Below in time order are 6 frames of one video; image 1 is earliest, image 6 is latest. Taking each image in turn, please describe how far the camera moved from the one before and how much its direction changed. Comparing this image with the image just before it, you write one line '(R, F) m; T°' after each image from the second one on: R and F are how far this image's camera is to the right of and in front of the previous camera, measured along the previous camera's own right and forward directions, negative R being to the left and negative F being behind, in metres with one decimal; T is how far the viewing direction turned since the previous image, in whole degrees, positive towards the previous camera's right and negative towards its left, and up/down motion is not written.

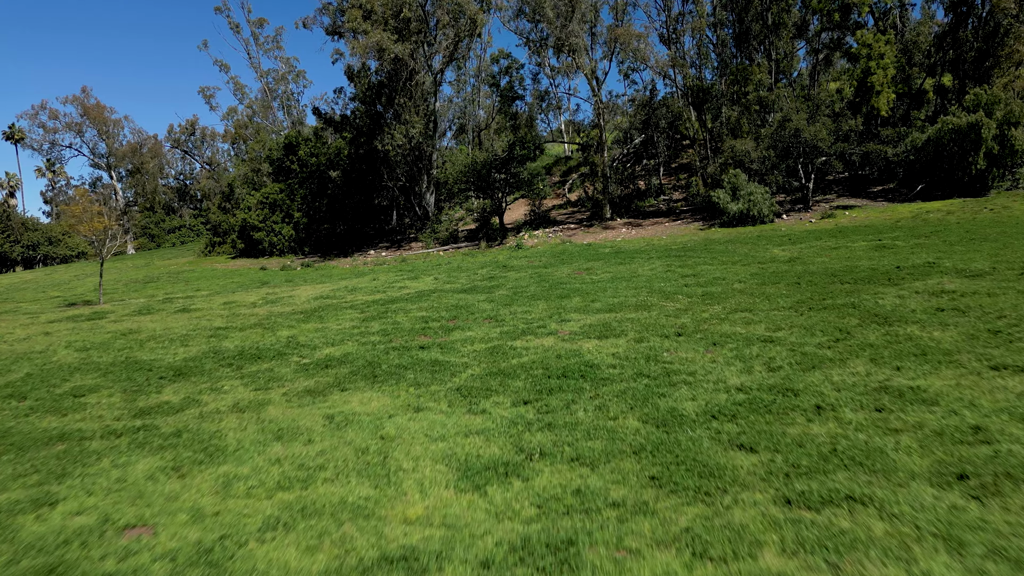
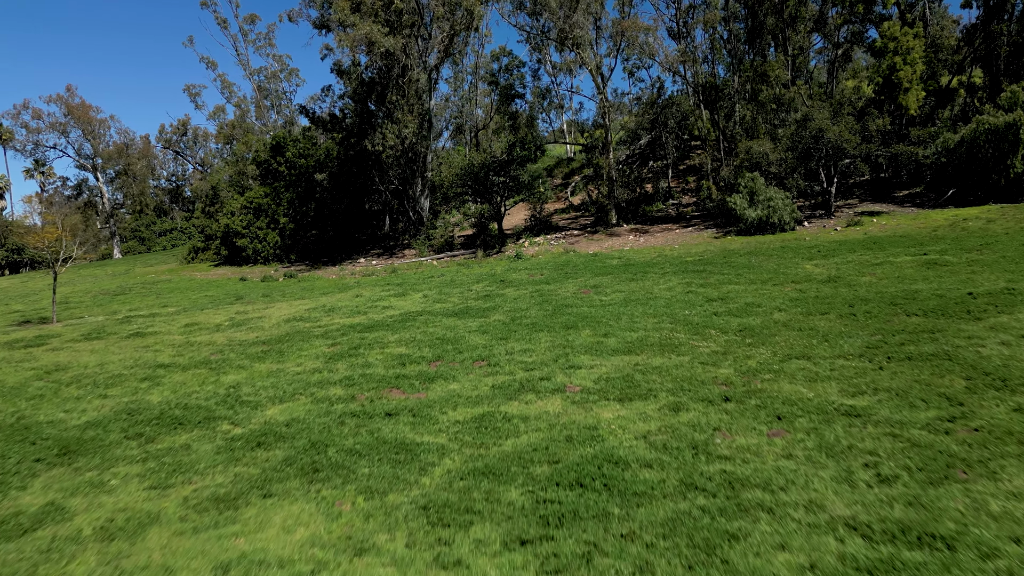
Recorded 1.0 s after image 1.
(0.0, +1.4) m; 0°
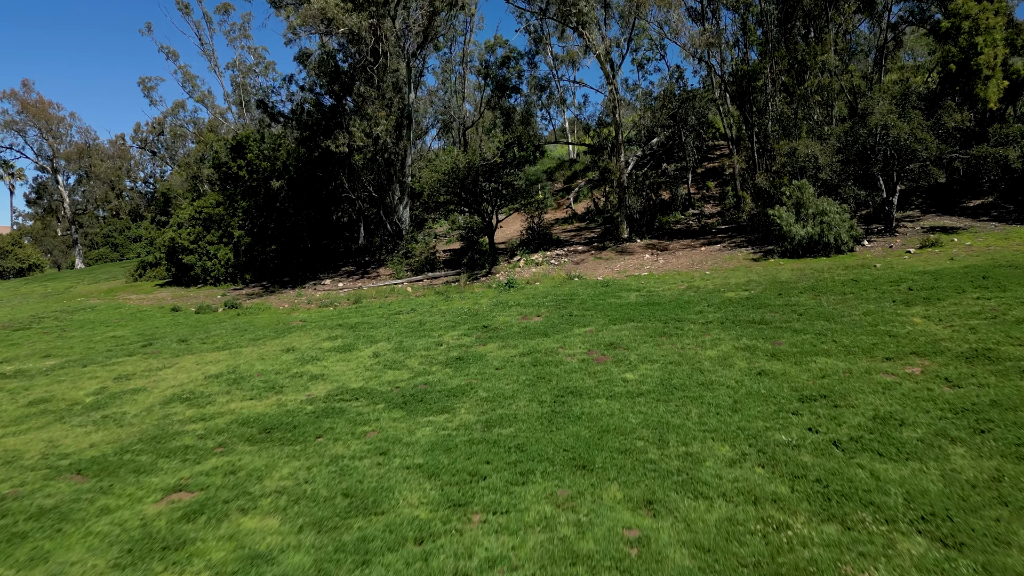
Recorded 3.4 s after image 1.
(+0.2, +3.3) m; 0°
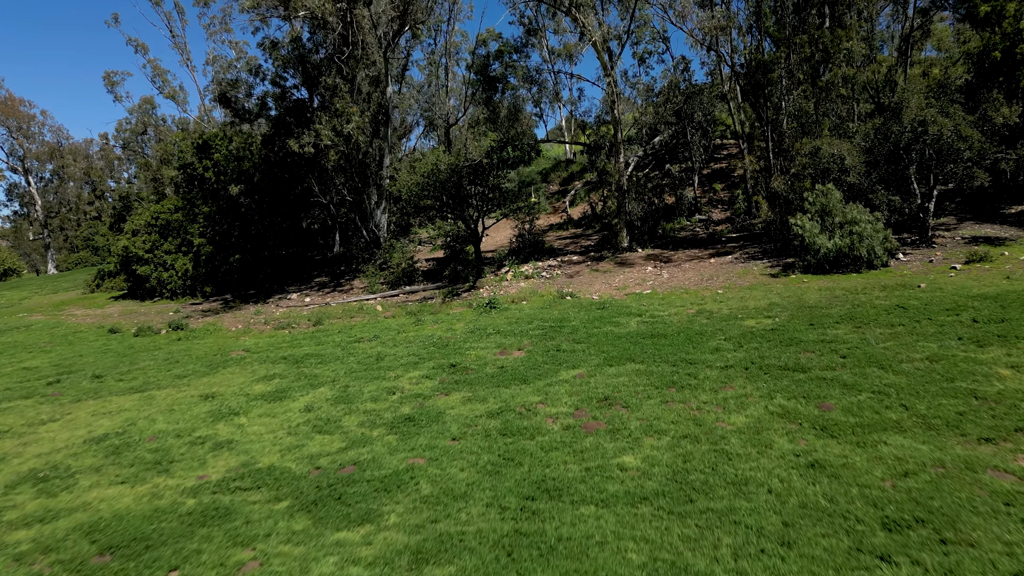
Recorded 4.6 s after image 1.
(+0.3, +1.8) m; 0°
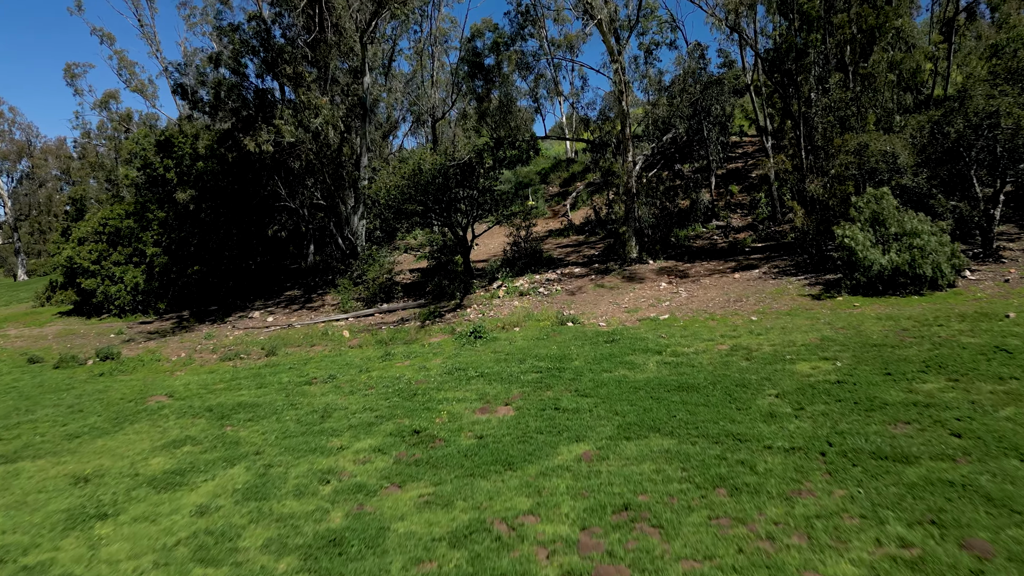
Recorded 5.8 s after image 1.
(+0.1, +2.0) m; 0°
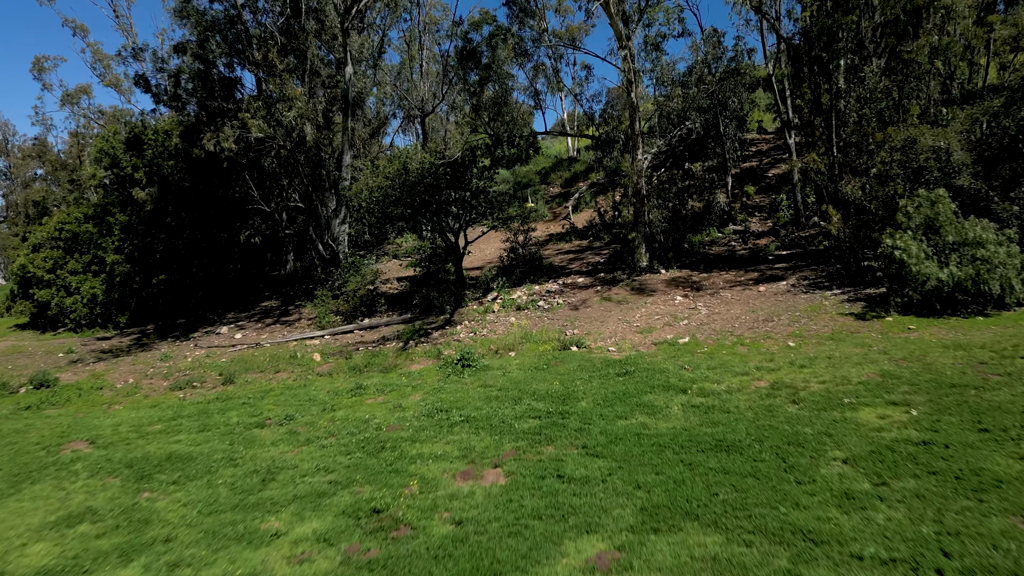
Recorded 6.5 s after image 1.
(+0.1, +1.4) m; 0°
